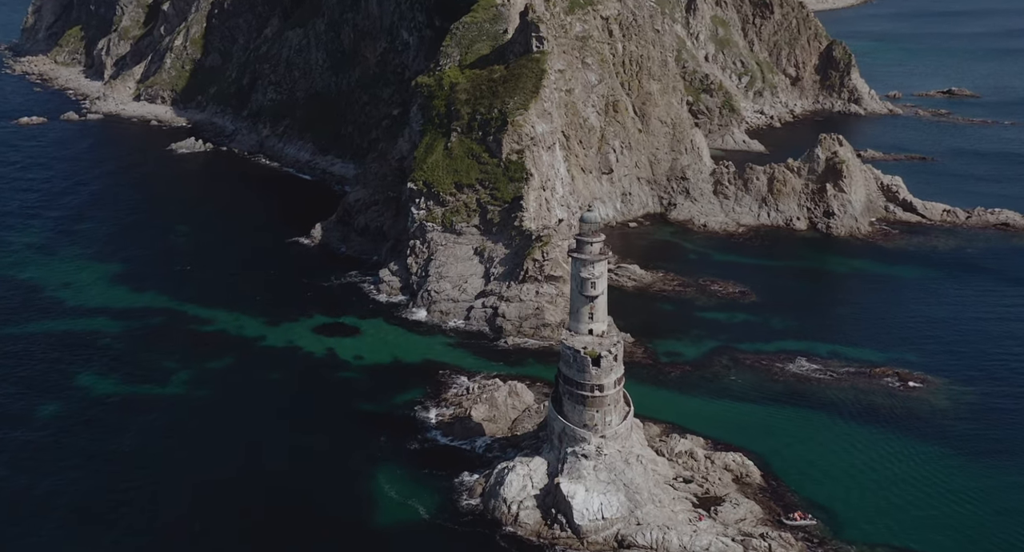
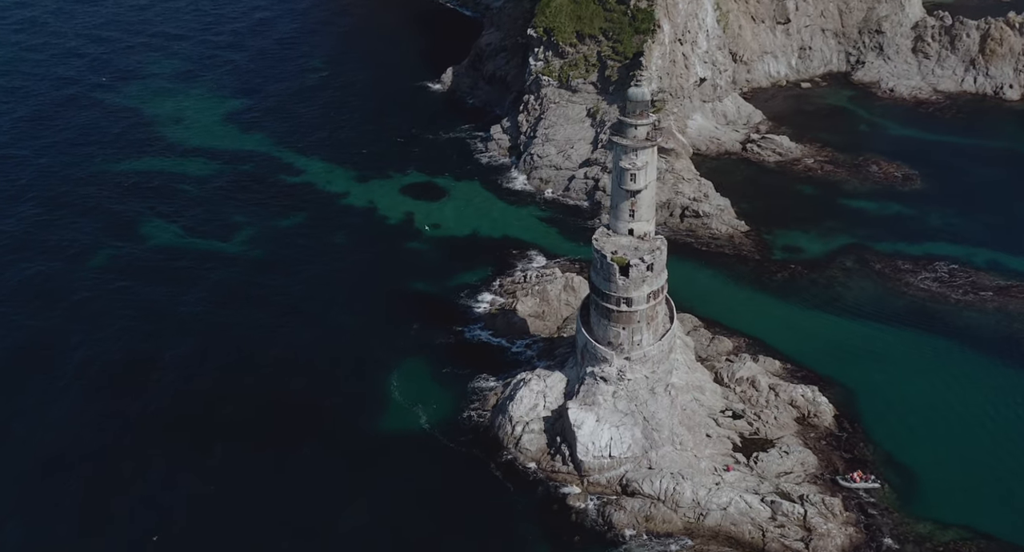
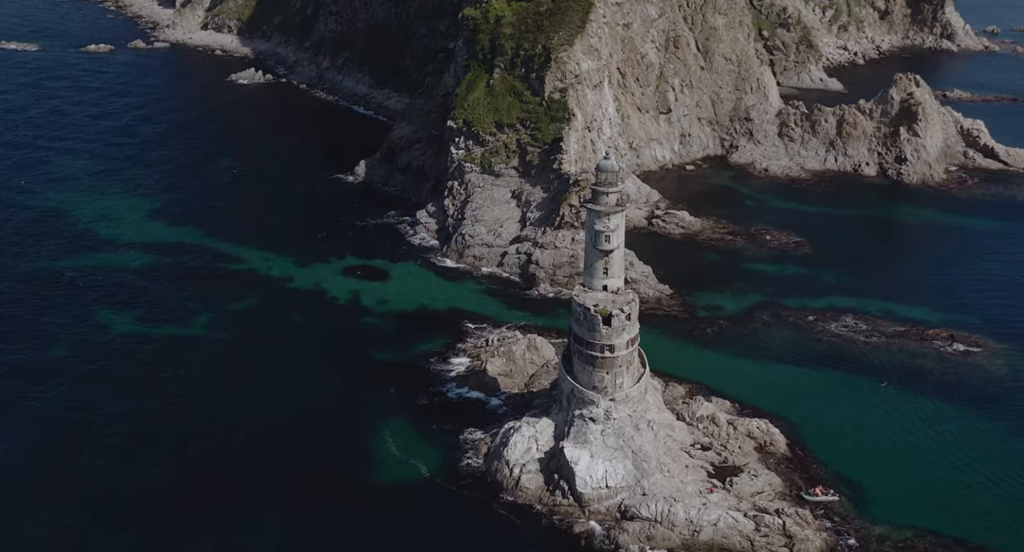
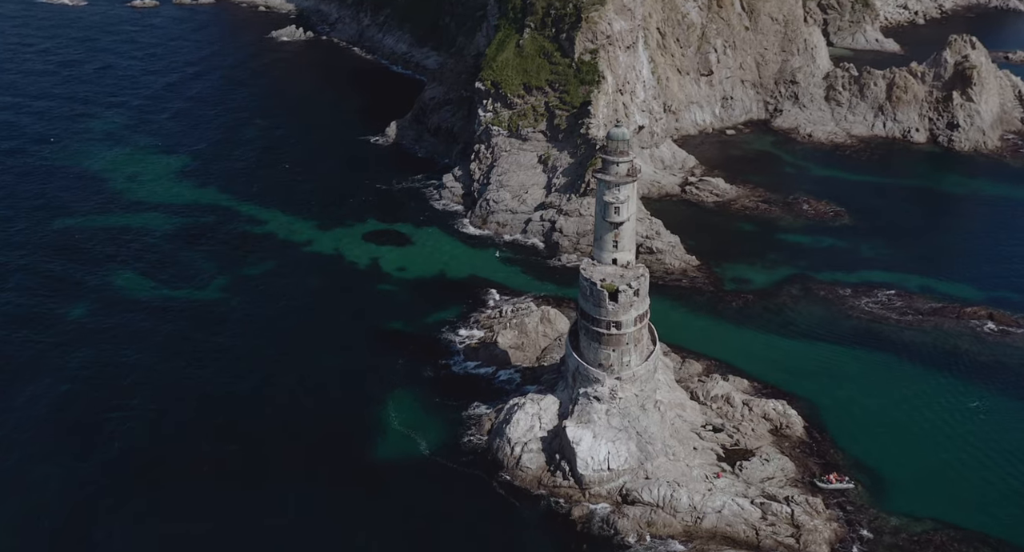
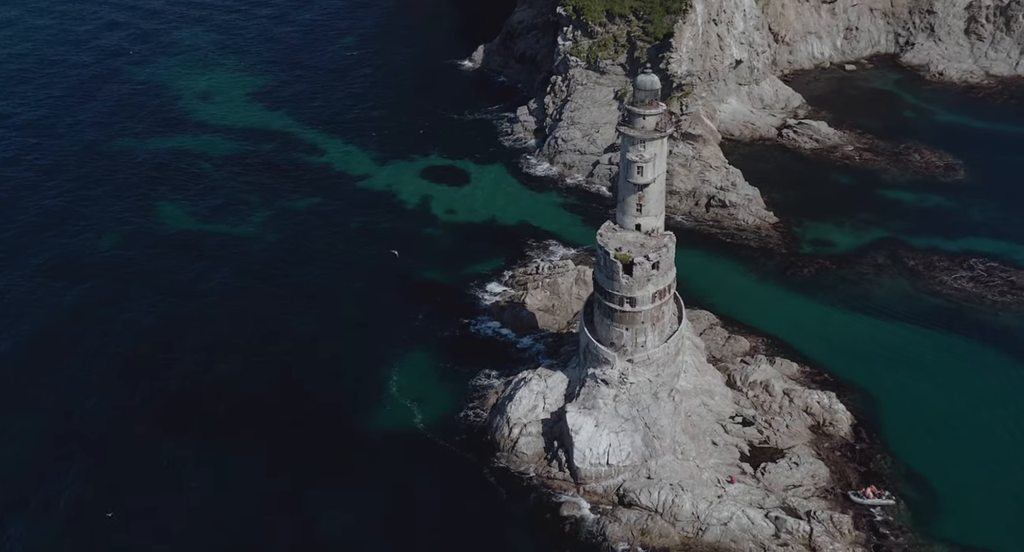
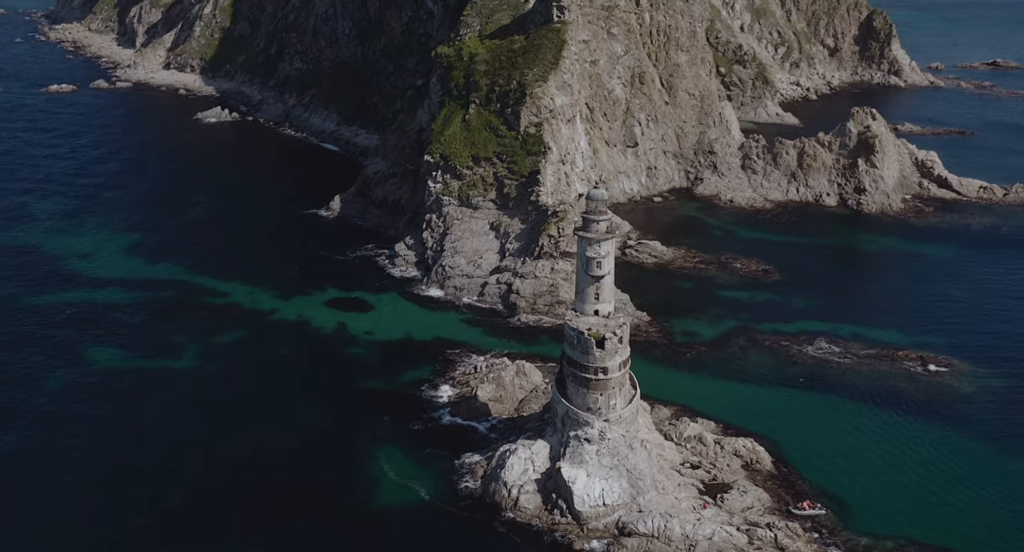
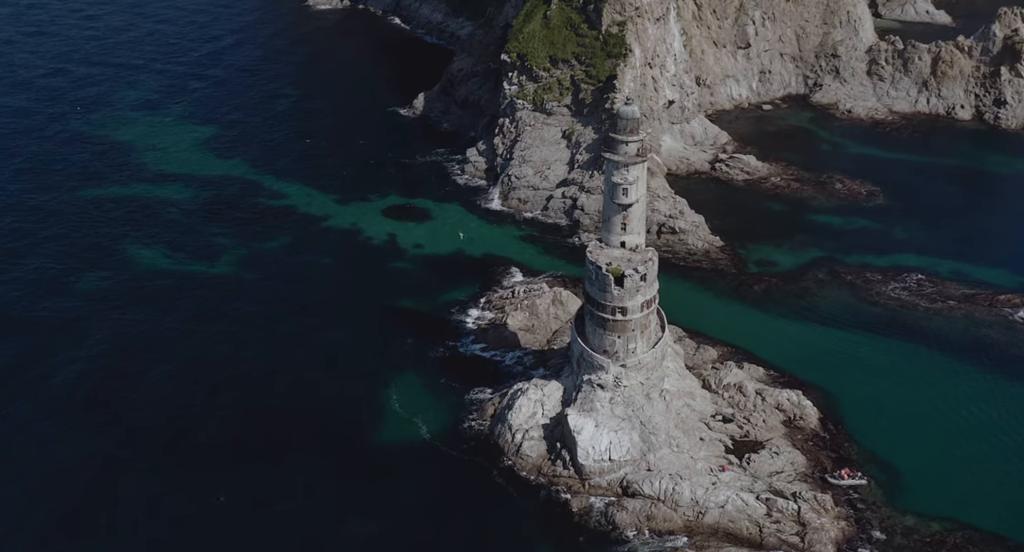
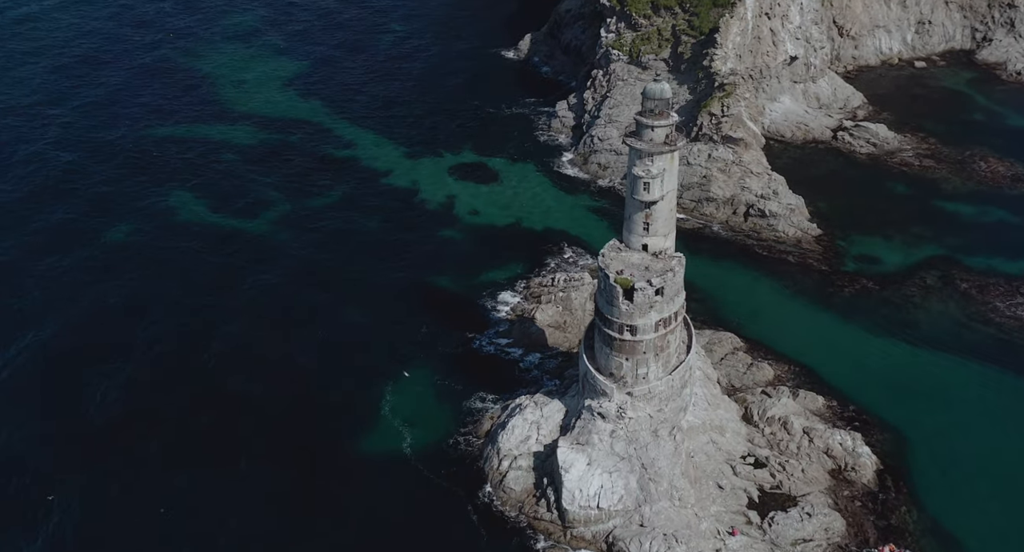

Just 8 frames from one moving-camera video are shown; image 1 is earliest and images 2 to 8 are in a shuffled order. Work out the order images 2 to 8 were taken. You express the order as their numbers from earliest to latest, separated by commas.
6, 3, 4, 7, 2, 5, 8
